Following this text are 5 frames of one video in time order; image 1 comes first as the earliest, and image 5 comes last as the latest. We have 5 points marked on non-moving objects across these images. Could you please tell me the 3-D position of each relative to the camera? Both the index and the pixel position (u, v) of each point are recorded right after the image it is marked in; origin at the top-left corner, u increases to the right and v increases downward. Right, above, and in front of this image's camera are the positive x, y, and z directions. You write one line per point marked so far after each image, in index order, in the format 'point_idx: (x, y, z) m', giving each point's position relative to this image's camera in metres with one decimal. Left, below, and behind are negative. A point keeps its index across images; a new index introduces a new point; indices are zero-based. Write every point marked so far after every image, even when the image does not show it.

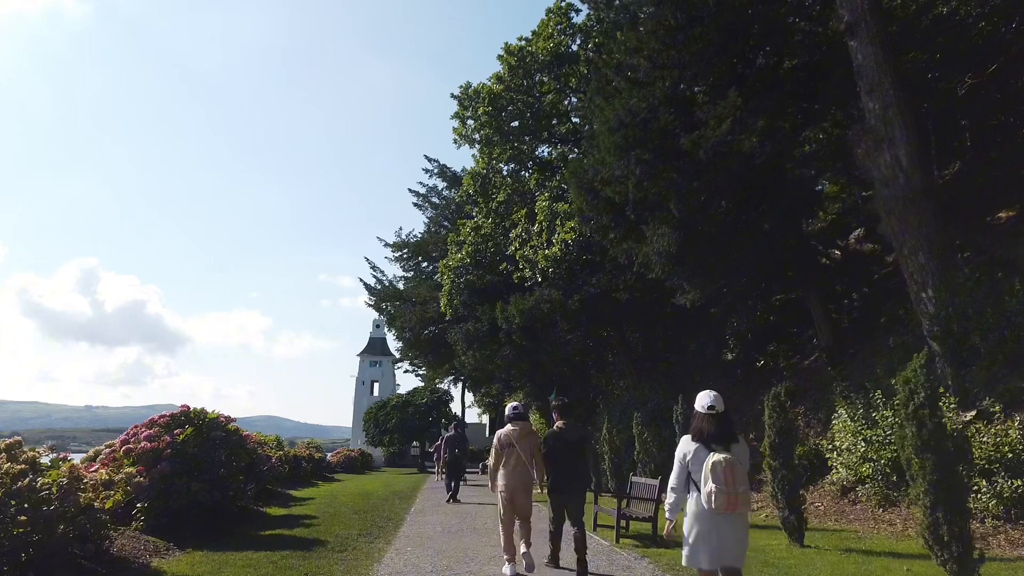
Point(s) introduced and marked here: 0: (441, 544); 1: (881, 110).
0: (-1.2, -4.4, +12.7) m
1: (+7.4, +3.6, +15.1) m
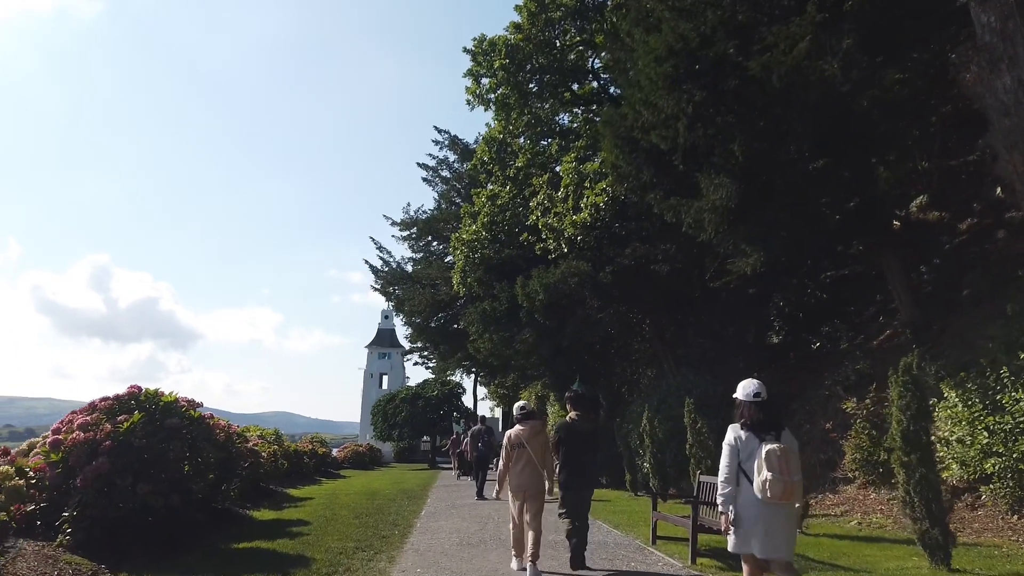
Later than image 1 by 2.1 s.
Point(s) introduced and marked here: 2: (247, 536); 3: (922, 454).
0: (-0.7, -3.7, +9.9) m
1: (+7.9, +4.3, +12.1) m
2: (-4.2, -4.0, +11.9) m
3: (+4.5, -1.8, +8.2) m
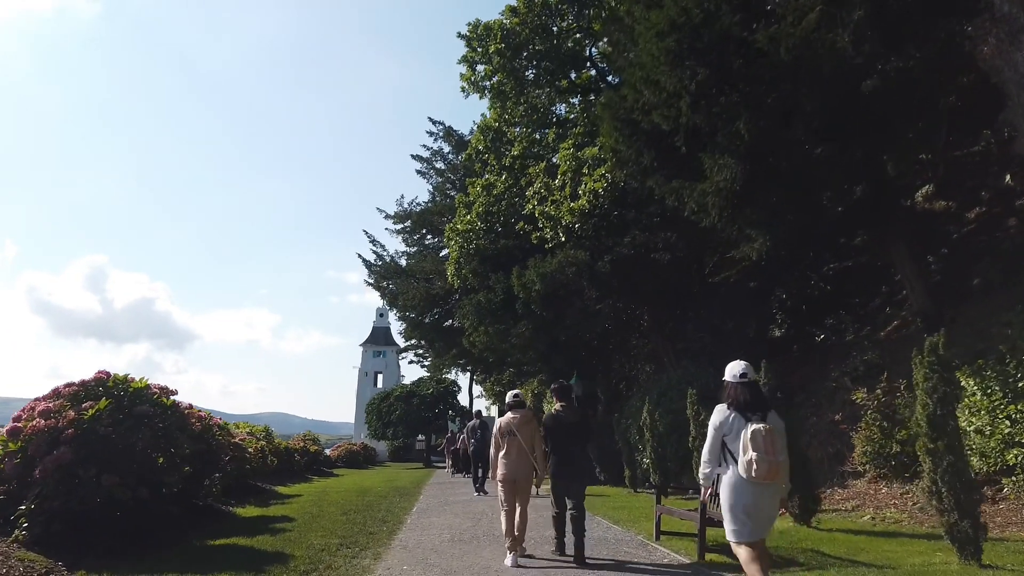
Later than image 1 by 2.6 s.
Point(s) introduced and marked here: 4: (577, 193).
0: (-0.8, -3.4, +9.3) m
1: (+7.8, +4.6, +11.5) m
2: (-4.3, -3.7, +11.3) m
3: (+4.4, -1.5, +7.6) m
4: (+1.7, +2.5, +20.0) m
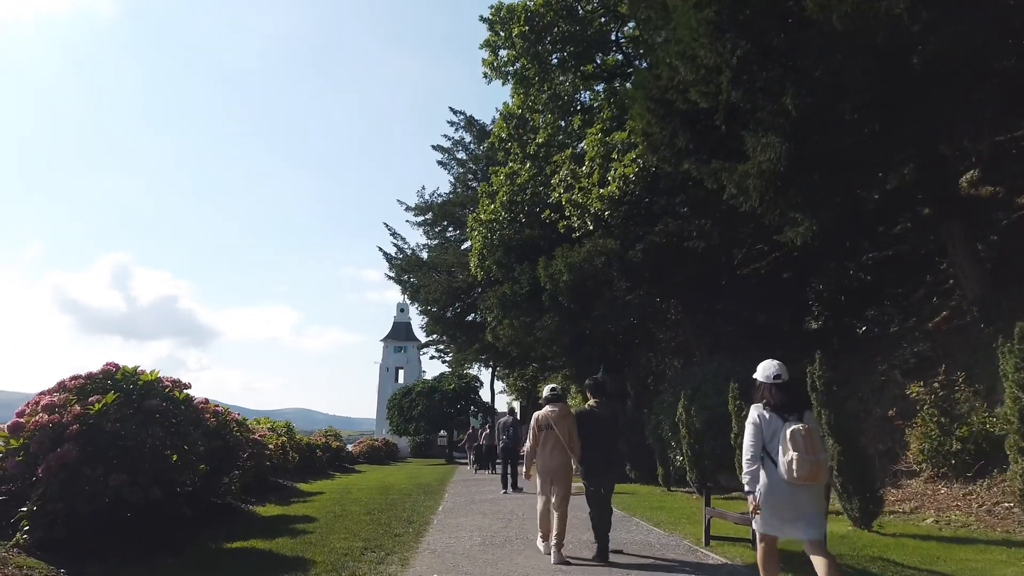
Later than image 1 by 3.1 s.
0: (-0.4, -3.2, +8.6) m
1: (+8.3, +4.8, +10.6) m
2: (-3.8, -3.5, +10.7) m
3: (+4.8, -1.3, +6.7) m
4: (+2.4, +2.8, +19.2) m
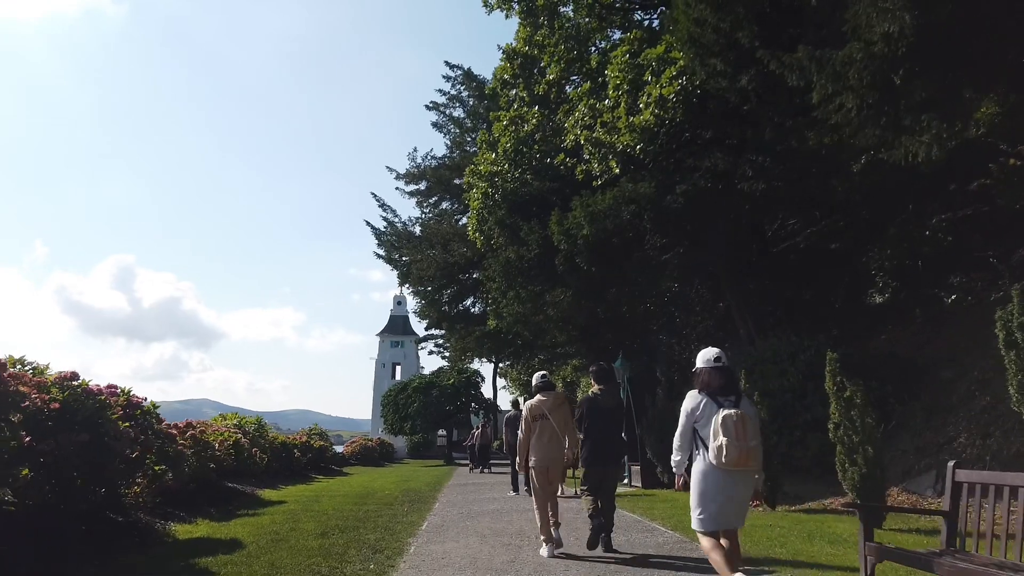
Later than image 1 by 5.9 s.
0: (-0.2, -2.3, +4.7) m
1: (+8.4, +5.7, +6.7) m
2: (-3.7, -2.6, +6.8) m
3: (+4.9, -0.5, +2.9) m
4: (+2.6, +3.6, +15.3) m
